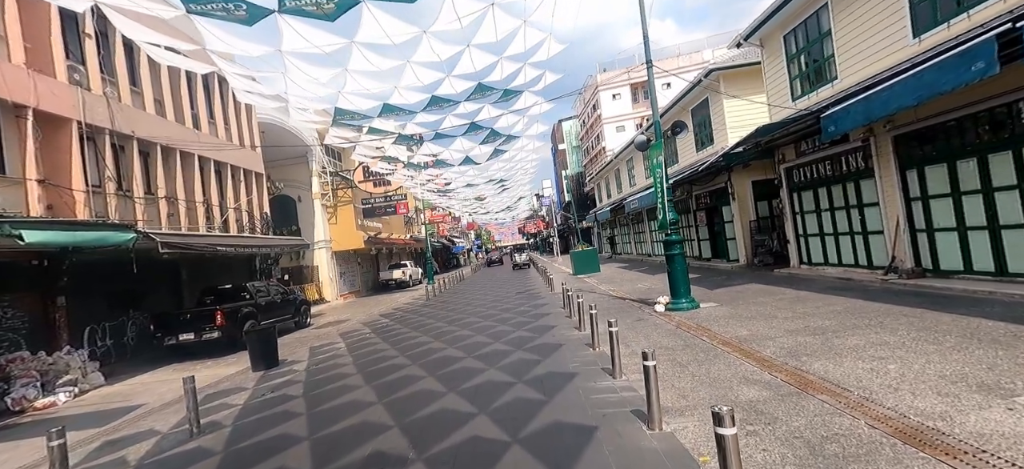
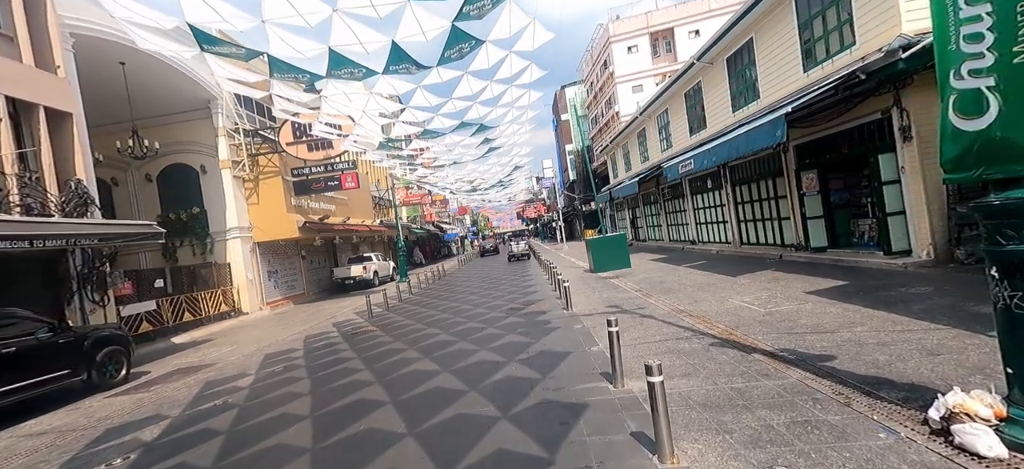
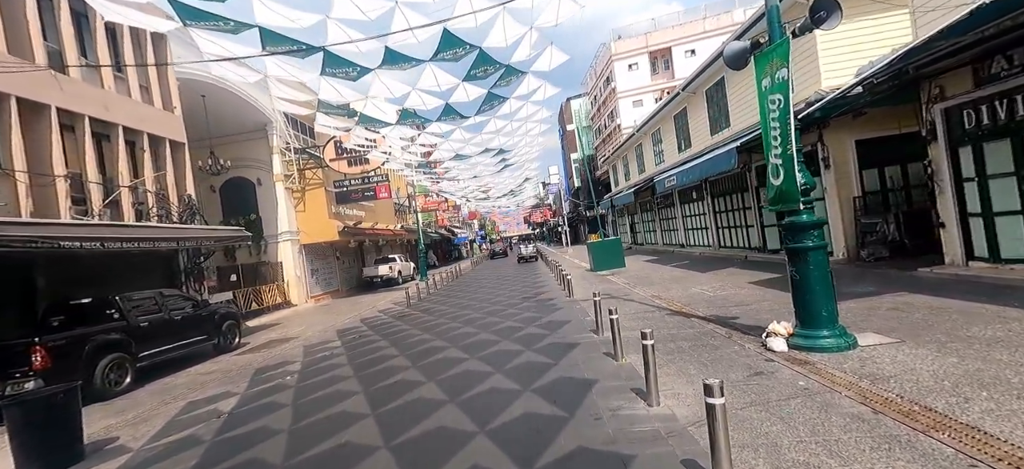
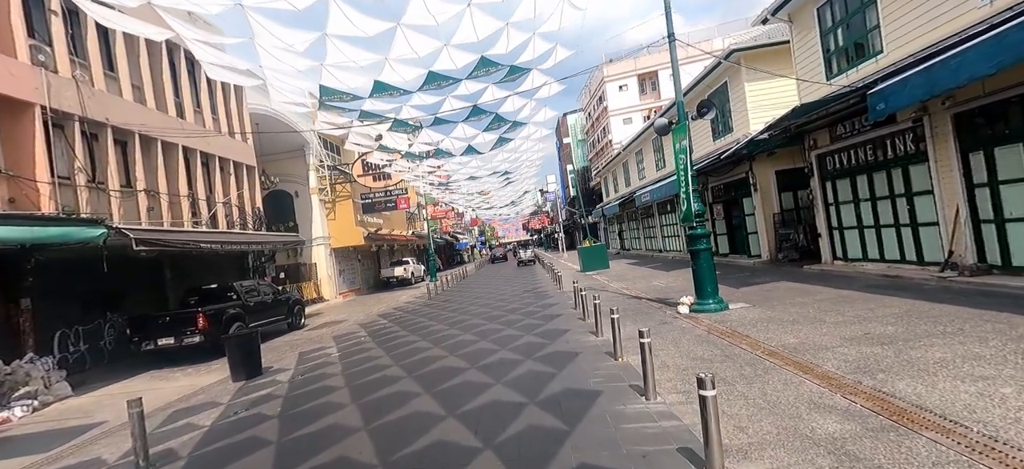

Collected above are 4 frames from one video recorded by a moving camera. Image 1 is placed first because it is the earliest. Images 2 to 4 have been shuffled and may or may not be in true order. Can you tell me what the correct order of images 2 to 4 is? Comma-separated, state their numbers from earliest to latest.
4, 3, 2
